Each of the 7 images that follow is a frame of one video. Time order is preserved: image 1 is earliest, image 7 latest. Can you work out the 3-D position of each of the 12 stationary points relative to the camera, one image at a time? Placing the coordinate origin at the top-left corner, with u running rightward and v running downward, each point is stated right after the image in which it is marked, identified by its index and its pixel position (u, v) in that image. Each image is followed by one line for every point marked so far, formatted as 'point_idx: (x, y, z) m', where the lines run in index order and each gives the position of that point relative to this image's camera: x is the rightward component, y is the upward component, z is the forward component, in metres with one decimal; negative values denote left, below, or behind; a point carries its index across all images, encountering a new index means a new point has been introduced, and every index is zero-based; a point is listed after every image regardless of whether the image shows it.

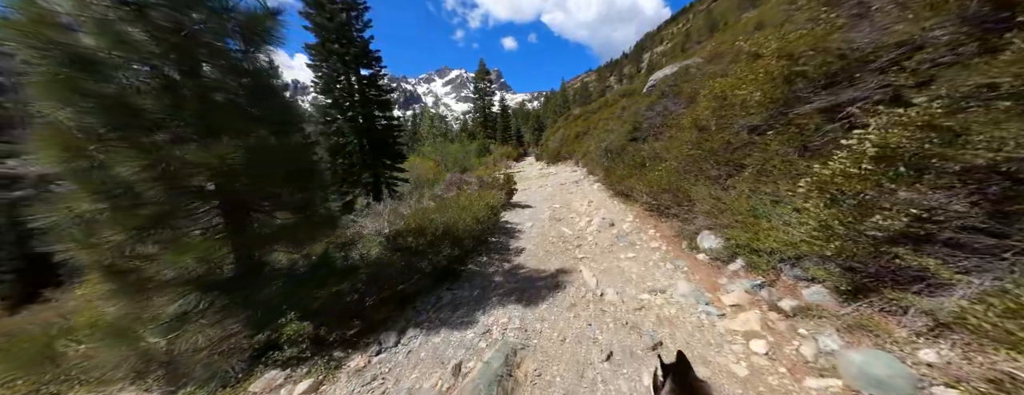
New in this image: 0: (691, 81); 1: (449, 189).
0: (+8.6, +5.5, +12.8) m
1: (-2.7, +0.4, +11.1) m
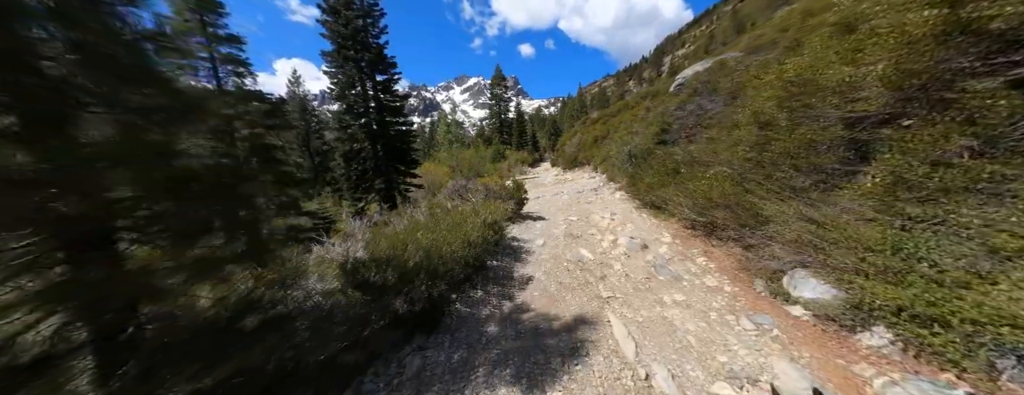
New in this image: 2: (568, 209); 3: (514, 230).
0: (+9.2, +5.0, +11.1) m
1: (-2.3, 0.0, +10.0) m
2: (+2.3, -0.5, +11.1) m
3: (0.0, -1.1, +8.2) m
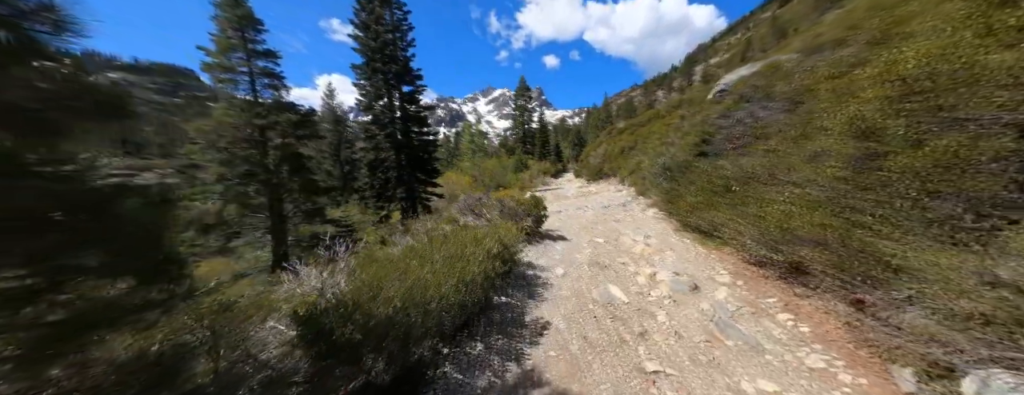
0: (+10.0, +4.2, +9.5) m
1: (-1.6, -0.5, +9.2) m
2: (+3.0, -1.1, +10.0) m
3: (+0.5, -1.6, +7.2) m
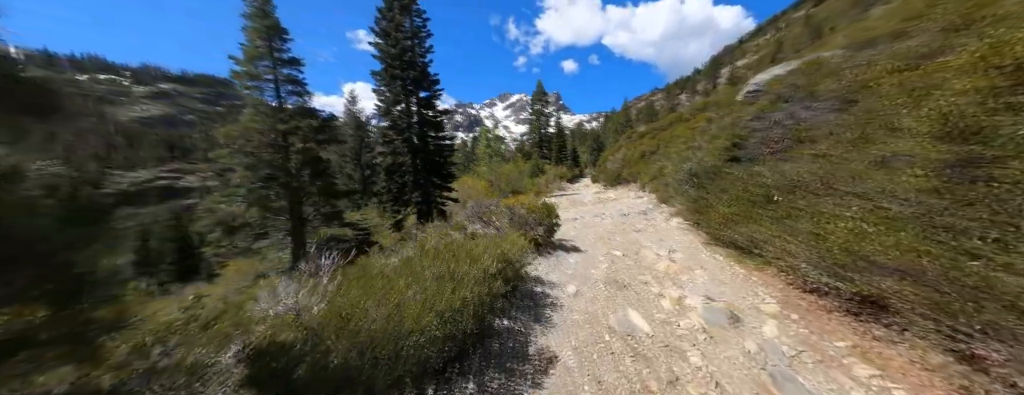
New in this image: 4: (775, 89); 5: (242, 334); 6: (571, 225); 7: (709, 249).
0: (+10.4, +3.9, +8.4) m
1: (-1.3, -0.7, +8.7) m
2: (+3.4, -1.4, +9.2) m
3: (+0.7, -1.8, +6.6) m
4: (+11.7, +4.8, +11.8) m
5: (-2.9, -1.4, +2.9) m
6: (+2.8, -1.3, +12.3) m
7: (+5.6, -1.5, +7.6) m
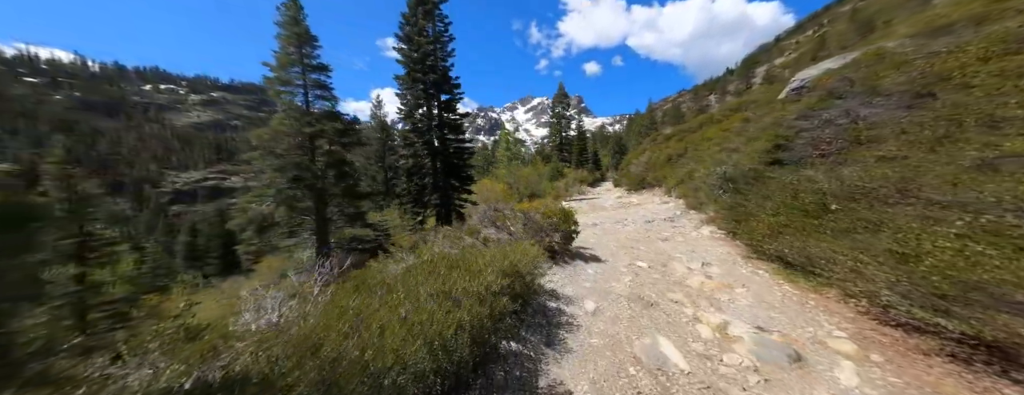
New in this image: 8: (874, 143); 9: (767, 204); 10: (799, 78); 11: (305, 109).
0: (+10.9, +3.6, +7.3) m
1: (-0.8, -0.8, +8.4) m
2: (+3.9, -1.6, +8.5) m
3: (+1.0, -1.9, +6.1) m
4: (+12.5, +4.5, +10.6) m
5: (-2.8, -1.5, +2.6) m
6: (+3.5, -1.5, +11.7) m
7: (+6.0, -1.6, +6.7) m
8: (+9.0, +1.5, +6.6) m
9: (+7.4, -0.2, +7.8) m
10: (+15.1, +6.3, +13.9) m
11: (-15.5, +6.6, +19.8) m
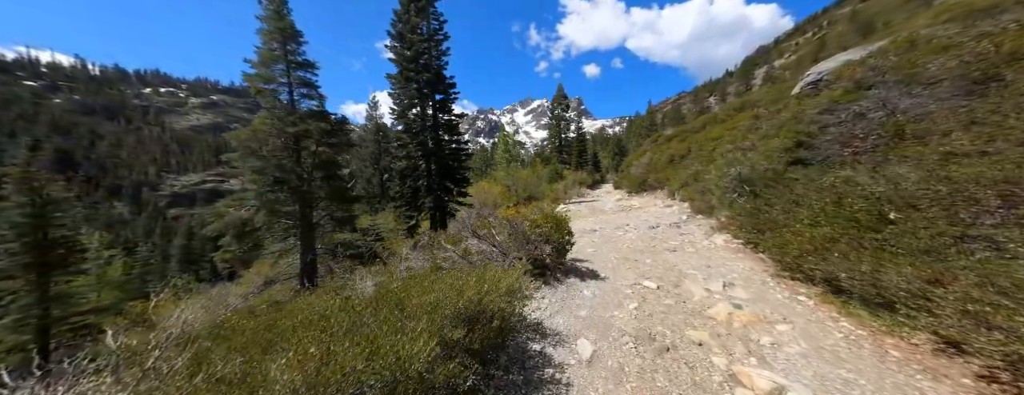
0: (+10.5, +3.5, +6.2) m
1: (-1.2, -0.9, +7.3) m
2: (+3.5, -1.7, +7.4) m
3: (+0.6, -2.0, +4.9) m
4: (+12.0, +4.4, +9.5) m
5: (-3.2, -1.6, +1.5) m
6: (+3.1, -1.6, +10.5) m
7: (+5.6, -1.8, +5.6) m
8: (+8.7, +1.4, +5.5) m
9: (+7.0, -0.3, +6.7) m
10: (+14.7, +6.1, +12.9) m
11: (-15.9, +6.4, +18.8) m
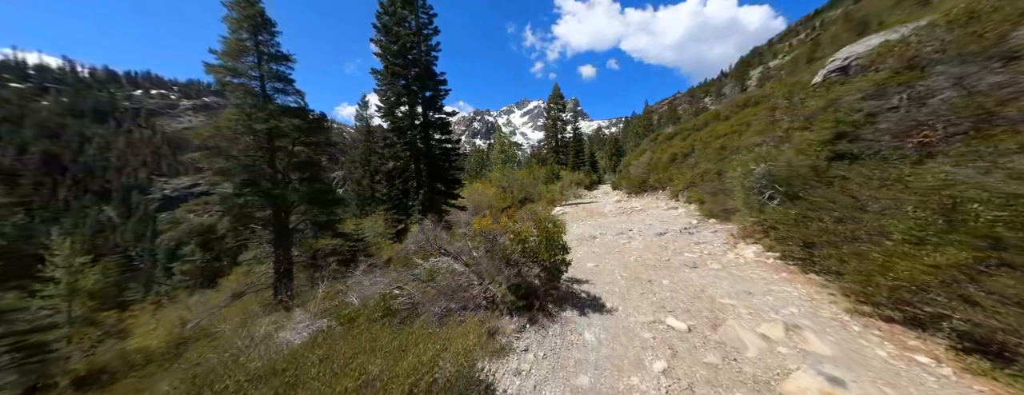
0: (+10.0, +3.5, +4.8) m
1: (-1.6, -1.1, +5.7) m
2: (+3.1, -1.8, +5.9) m
3: (+0.2, -2.1, +3.4) m
4: (+11.6, +4.3, +8.1) m
5: (-3.6, -1.7, -0.1) m
6: (+2.6, -1.7, +9.0) m
7: (+5.2, -1.8, +4.1) m
8: (+8.2, +1.3, +4.0) m
9: (+6.5, -0.4, +5.2) m
10: (+14.1, +6.1, +11.5) m
11: (-16.5, +6.1, +17.1) m
